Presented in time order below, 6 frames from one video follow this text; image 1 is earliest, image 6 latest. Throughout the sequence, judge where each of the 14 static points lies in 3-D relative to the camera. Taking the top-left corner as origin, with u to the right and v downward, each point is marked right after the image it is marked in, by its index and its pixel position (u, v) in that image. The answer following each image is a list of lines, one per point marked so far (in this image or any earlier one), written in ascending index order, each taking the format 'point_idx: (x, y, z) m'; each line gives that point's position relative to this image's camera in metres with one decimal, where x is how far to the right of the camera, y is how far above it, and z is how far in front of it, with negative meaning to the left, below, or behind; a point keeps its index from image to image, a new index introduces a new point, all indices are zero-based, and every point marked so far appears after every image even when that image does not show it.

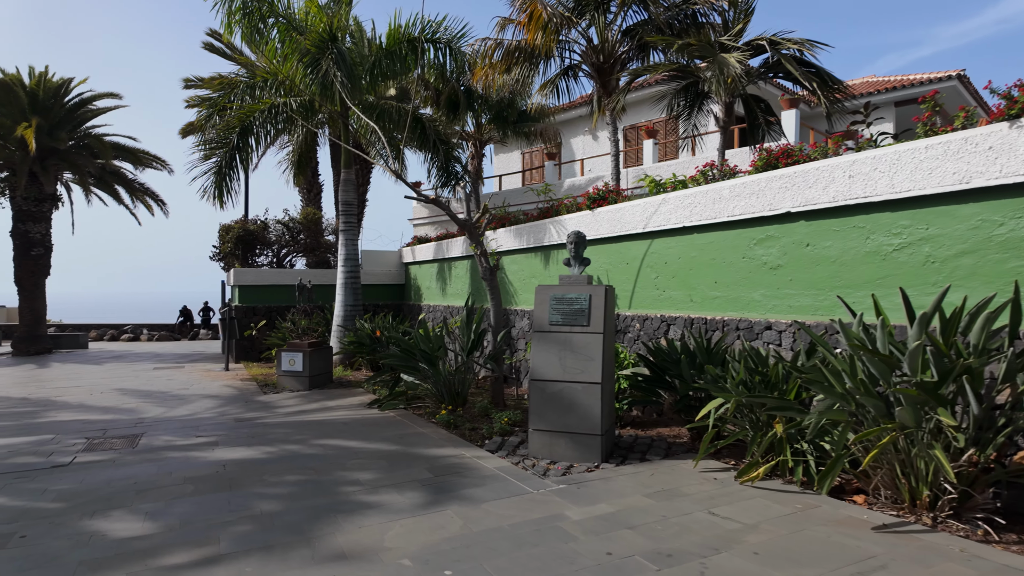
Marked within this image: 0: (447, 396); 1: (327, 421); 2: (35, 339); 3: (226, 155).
0: (-0.9, -1.4, +7.6) m
1: (-2.3, -1.6, +7.2) m
2: (-14.6, -1.6, +17.9) m
3: (-5.6, +2.6, +11.5) m
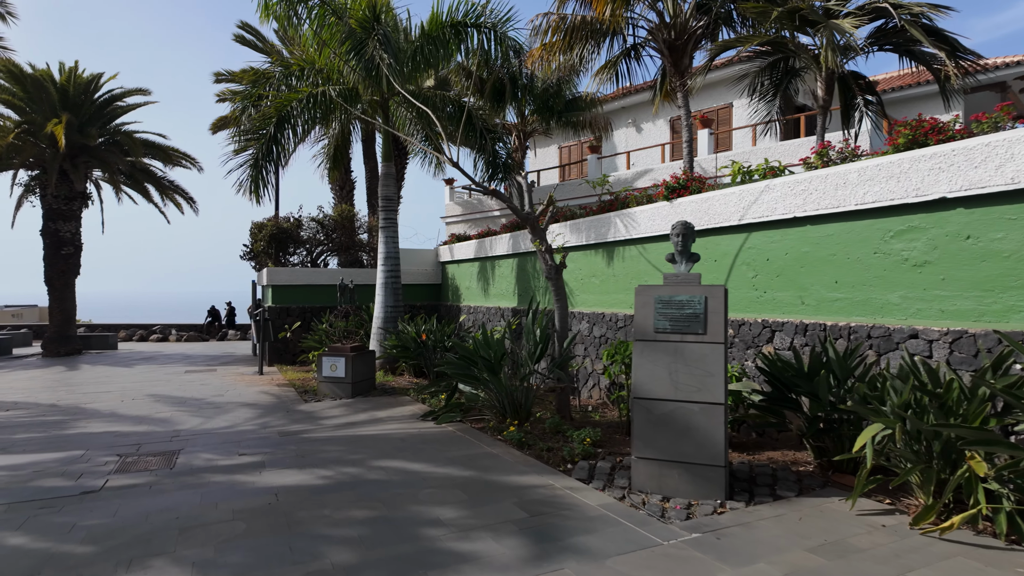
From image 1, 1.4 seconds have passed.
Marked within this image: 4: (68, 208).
0: (0.0, -1.4, +6.8) m
1: (-1.5, -1.6, +6.5) m
2: (-13.4, -1.5, +17.5) m
3: (-4.6, +2.6, +10.9) m
4: (-13.4, +2.4, +17.6) m
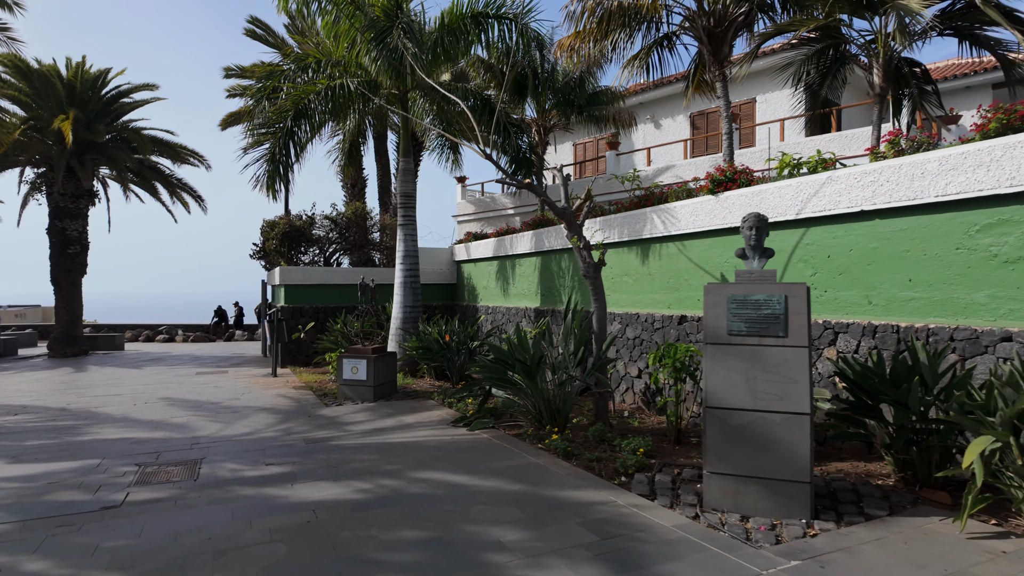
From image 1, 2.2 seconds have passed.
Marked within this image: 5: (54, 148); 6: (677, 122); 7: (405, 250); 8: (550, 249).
0: (+0.4, -1.4, +6.4) m
1: (-1.0, -1.6, +6.1) m
2: (-13.0, -1.5, +17.2) m
3: (-4.2, +2.6, +10.5) m
4: (-12.9, +2.4, +17.3) m
5: (-12.8, +3.9, +16.4) m
6: (+4.5, +4.6, +16.1) m
7: (-2.0, +0.7, +11.2) m
8: (+0.7, +0.7, +10.6) m
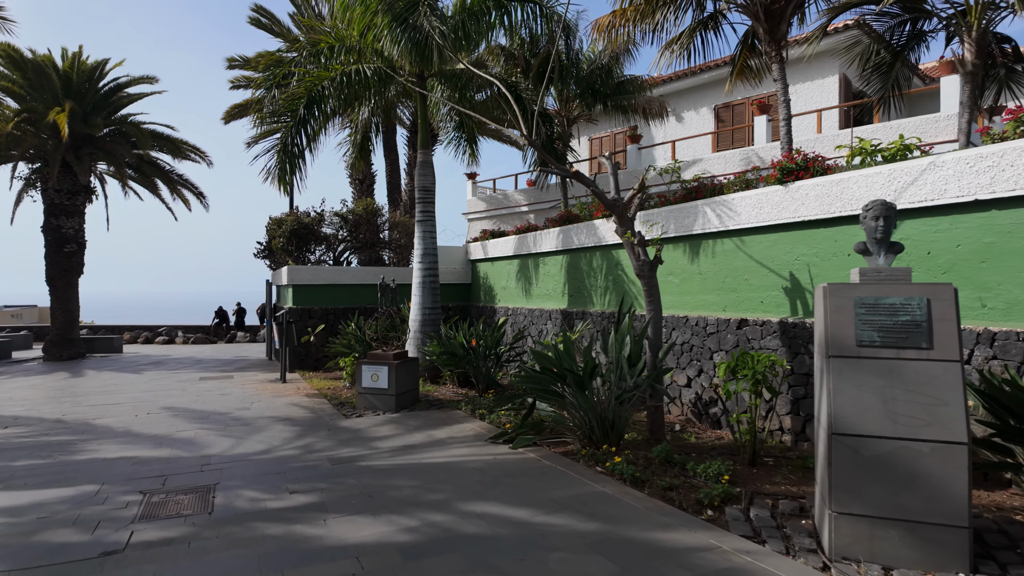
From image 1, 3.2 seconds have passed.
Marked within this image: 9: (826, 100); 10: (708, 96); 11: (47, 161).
0: (+0.9, -1.4, +5.7) m
1: (-0.6, -1.6, +5.4) m
2: (-12.5, -1.5, +16.5) m
3: (-3.7, +2.6, +9.8) m
4: (-12.5, +2.4, +16.5) m
5: (-12.4, +3.9, +15.6) m
6: (+5.0, +4.6, +15.4) m
7: (-1.6, +0.7, +10.5) m
8: (+1.1, +0.7, +9.9) m
9: (+7.1, +4.3, +13.4) m
10: (+5.1, +5.0, +15.3) m
11: (-12.9, +3.5, +16.2) m
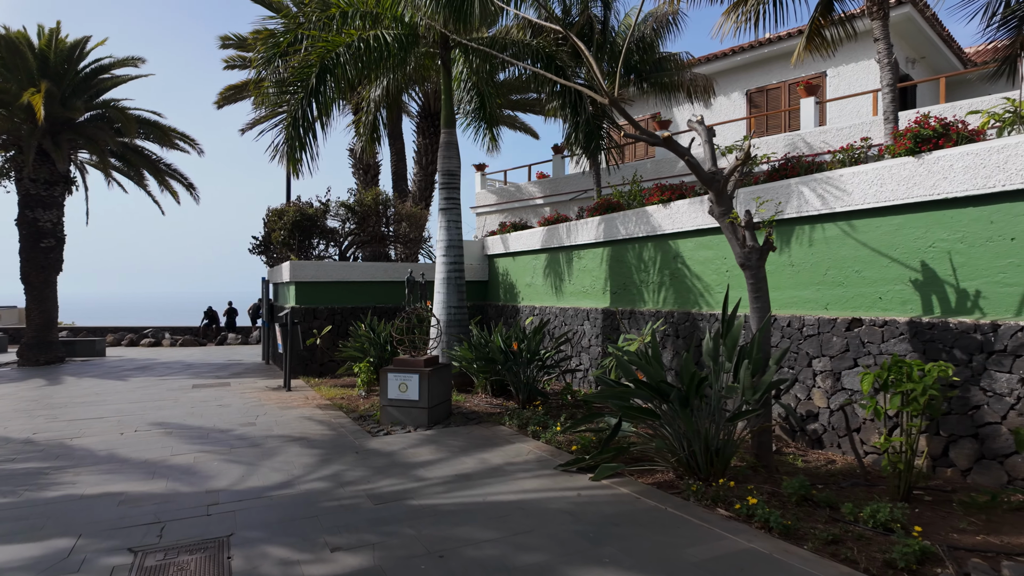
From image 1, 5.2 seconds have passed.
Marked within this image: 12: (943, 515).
0: (+1.5, -1.4, +4.6) m
1: (+0.1, -1.6, +4.3) m
2: (-12.1, -1.5, +15.1) m
3: (-3.1, +2.7, +8.6) m
4: (-12.0, +2.4, +15.2) m
5: (-11.9, +4.0, +14.3) m
6: (+5.5, +4.6, +14.4) m
7: (-1.0, +0.8, +9.3) m
8: (+1.7, +0.8, +8.8) m
9: (+7.6, +4.4, +12.4) m
10: (+5.6, +5.1, +14.2) m
11: (-12.4, +3.6, +14.8) m
12: (+2.9, -1.5, +3.9) m
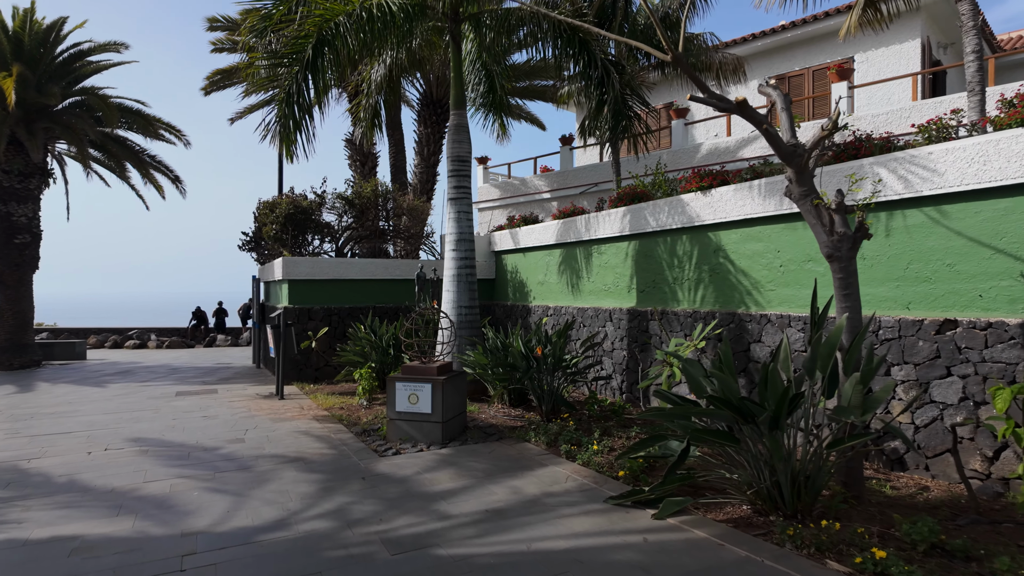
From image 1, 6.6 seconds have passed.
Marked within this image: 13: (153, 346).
0: (+1.8, -1.3, +3.8) m
1: (+0.4, -1.5, +3.4) m
2: (-11.9, -1.5, +14.1) m
3: (-2.9, +2.7, +7.7) m
4: (-11.8, +2.5, +14.2) m
5: (-11.8, +4.0, +13.3) m
6: (+5.6, +4.7, +13.6) m
7: (-0.8, +0.8, +8.4) m
8: (+2.0, +0.8, +8.0) m
9: (+7.8, +4.4, +11.6) m
10: (+5.8, +5.1, +13.5) m
11: (-12.2, +3.6, +13.8) m
12: (+3.2, -1.5, +3.1) m
13: (-11.6, -1.9, +18.9) m
